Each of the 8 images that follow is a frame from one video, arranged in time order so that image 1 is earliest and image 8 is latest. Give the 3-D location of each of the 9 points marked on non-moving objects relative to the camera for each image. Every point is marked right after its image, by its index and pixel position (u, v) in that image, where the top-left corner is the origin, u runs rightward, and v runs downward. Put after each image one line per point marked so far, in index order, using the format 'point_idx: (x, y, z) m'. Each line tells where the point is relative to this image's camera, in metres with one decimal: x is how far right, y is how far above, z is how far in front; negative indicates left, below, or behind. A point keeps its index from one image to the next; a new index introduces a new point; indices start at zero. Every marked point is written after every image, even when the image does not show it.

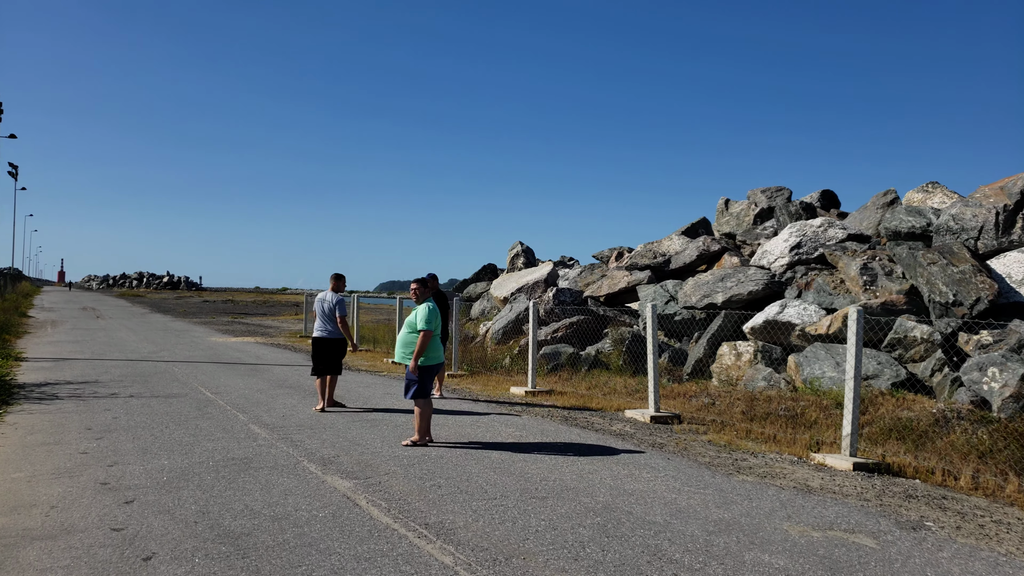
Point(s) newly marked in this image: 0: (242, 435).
0: (-2.7, -1.5, +8.2) m
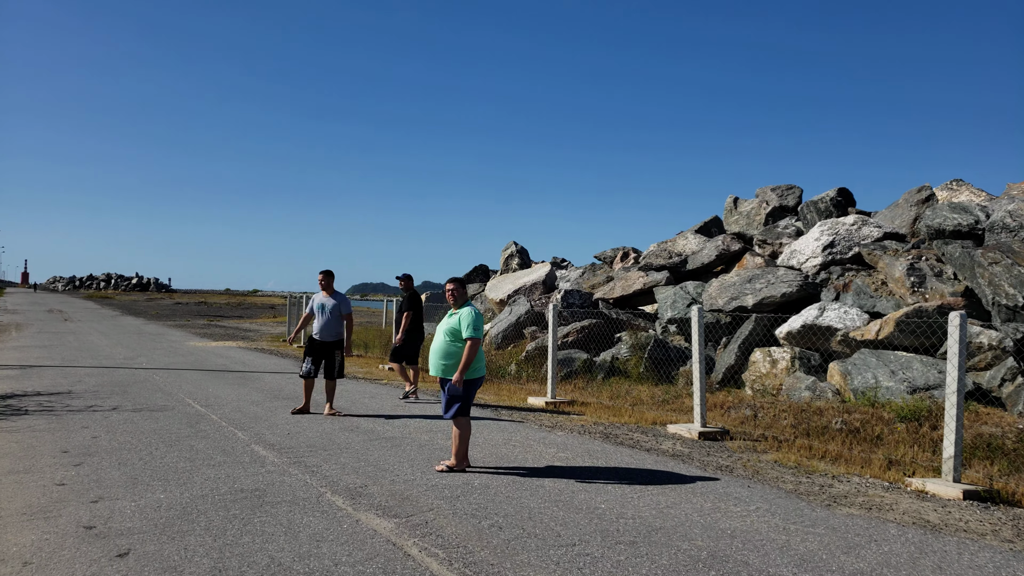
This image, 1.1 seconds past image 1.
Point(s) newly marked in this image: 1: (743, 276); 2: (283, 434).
0: (-2.3, -1.5, +7.1) m
1: (+3.8, +0.2, +13.8) m
2: (-2.3, -1.5, +8.3) m
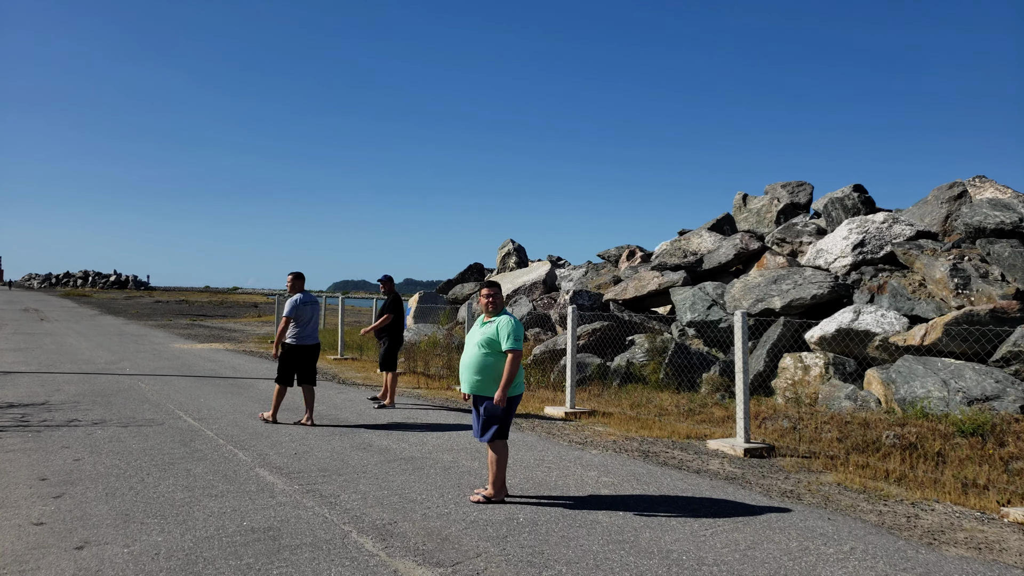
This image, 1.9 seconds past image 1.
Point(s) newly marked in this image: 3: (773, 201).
0: (-1.9, -1.5, +6.2) m
1: (+4.0, +0.2, +13.0) m
2: (-2.0, -1.5, +7.4) m
3: (+6.0, +2.0, +19.1) m
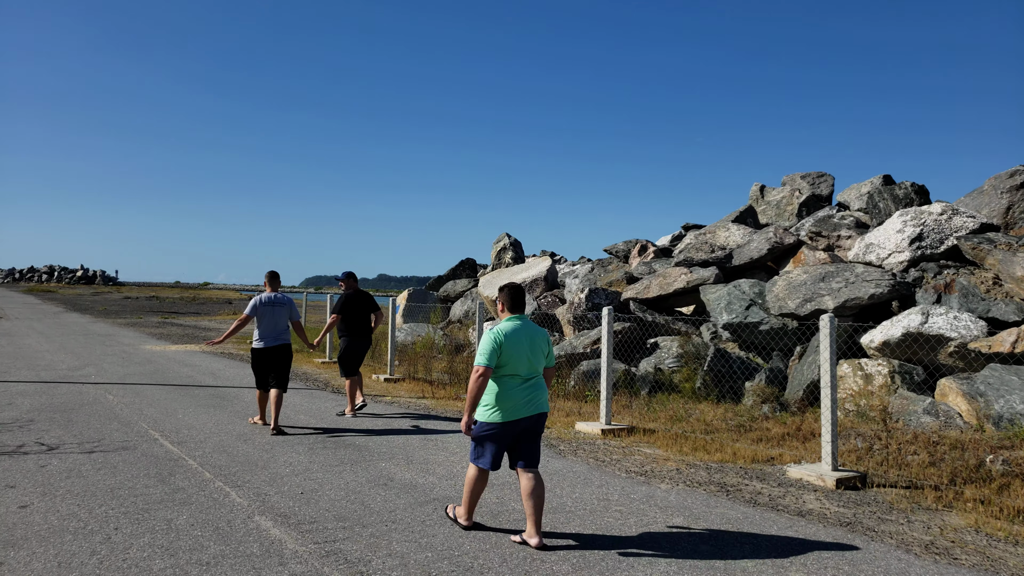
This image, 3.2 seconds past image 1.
0: (-1.5, -1.5, +4.7) m
1: (+4.3, +0.2, +11.8) m
2: (-1.6, -1.5, +6.0) m
3: (+6.0, +2.1, +17.8) m
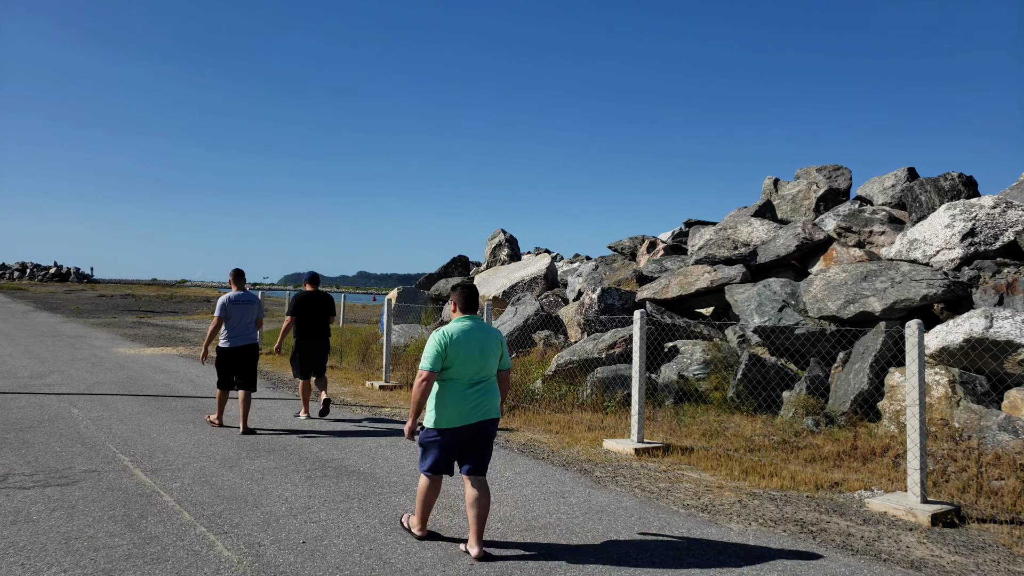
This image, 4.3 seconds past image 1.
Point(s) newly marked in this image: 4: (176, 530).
0: (-1.1, -1.5, +3.6) m
1: (+4.4, +0.2, +10.8) m
2: (-1.3, -1.5, +4.9) m
3: (+6.1, +2.1, +16.9) m
4: (-2.1, -1.5, +5.1) m
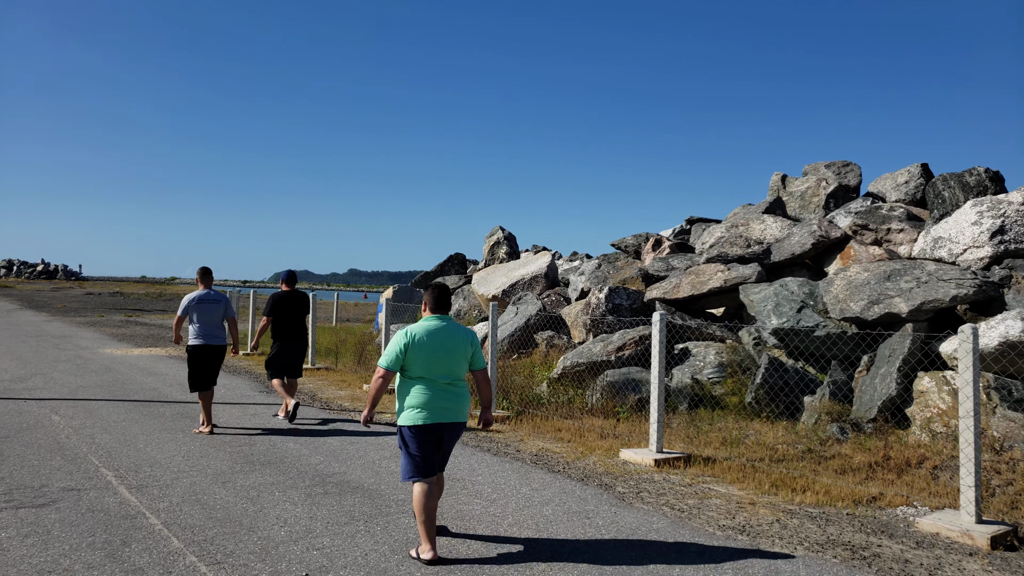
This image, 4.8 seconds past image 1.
0: (-1.0, -1.5, +3.1) m
1: (+4.5, +0.2, +10.3) m
2: (-1.1, -1.5, +4.3) m
3: (+6.1, +2.1, +16.4) m
4: (-1.9, -1.5, +4.6) m
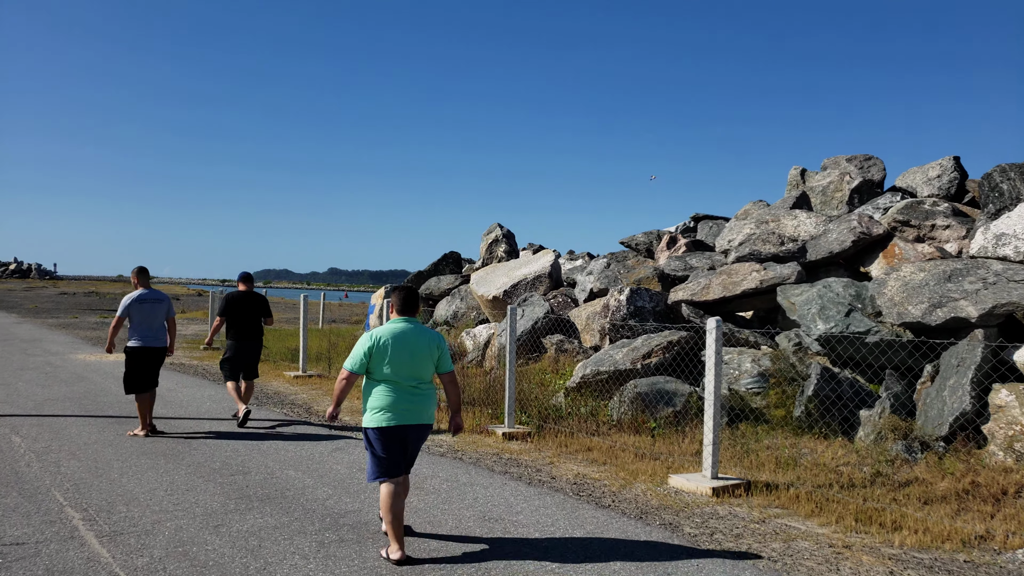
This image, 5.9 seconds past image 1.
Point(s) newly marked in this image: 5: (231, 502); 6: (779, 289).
0: (-0.6, -1.6, +2.0) m
1: (+4.8, +0.2, +9.4) m
2: (-0.7, -1.5, +3.3) m
3: (+6.2, +2.1, +15.5) m
4: (-1.5, -1.5, +3.5) m
5: (-2.0, -1.5, +5.8) m
6: (+3.4, 0.0, +10.6) m
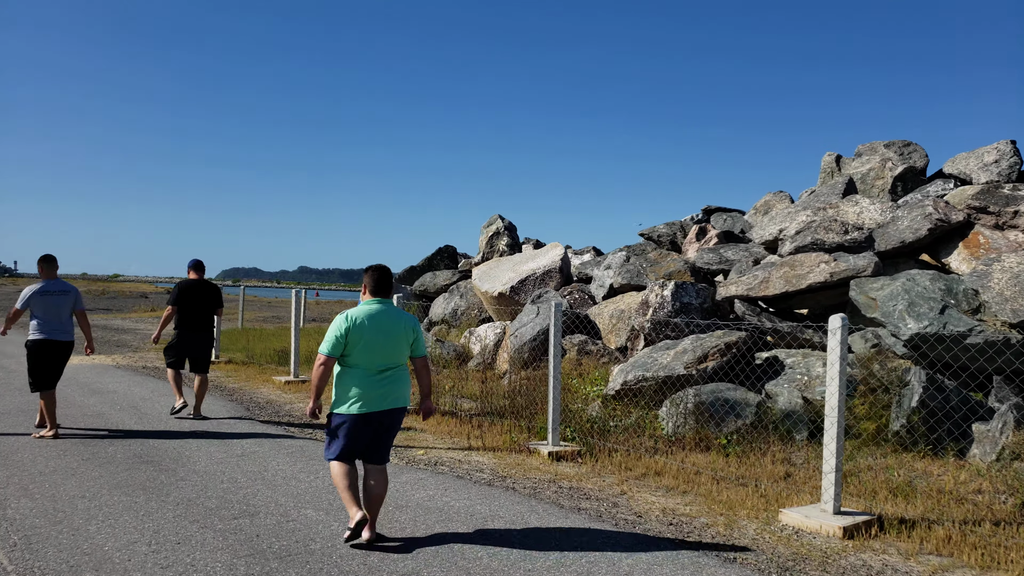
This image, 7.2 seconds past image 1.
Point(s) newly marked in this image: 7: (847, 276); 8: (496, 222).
0: (+0.1, -1.5, +0.6) m
1: (+5.2, +0.3, +8.1) m
2: (-0.1, -1.5, +1.8) m
3: (+6.4, +2.1, +14.3) m
4: (-0.9, -1.4, +2.0) m
5: (-1.4, -1.4, +4.3) m
6: (+3.8, +0.1, +9.3) m
7: (+3.7, +0.1, +9.4) m
8: (-0.4, +1.5, +19.3) m
